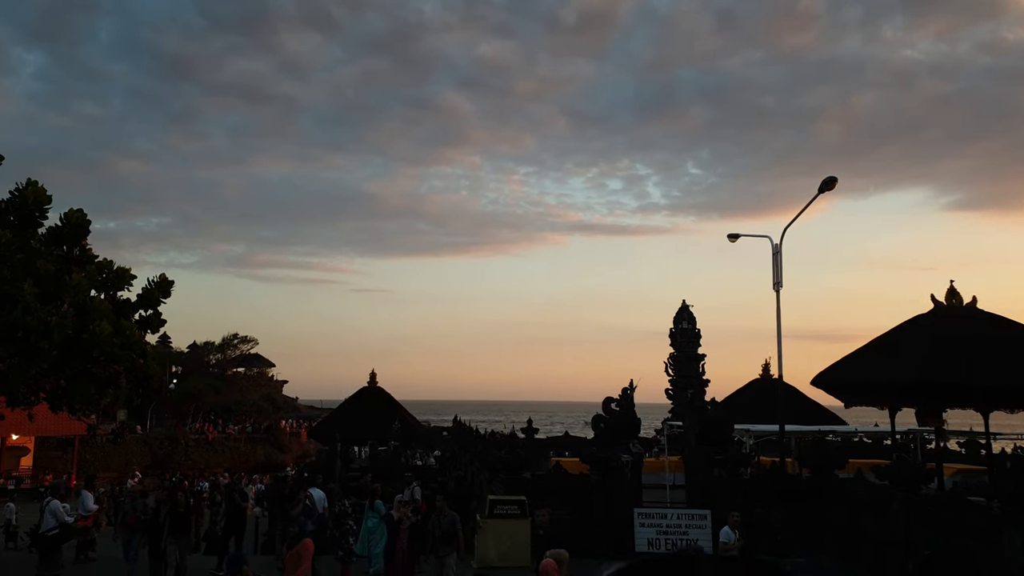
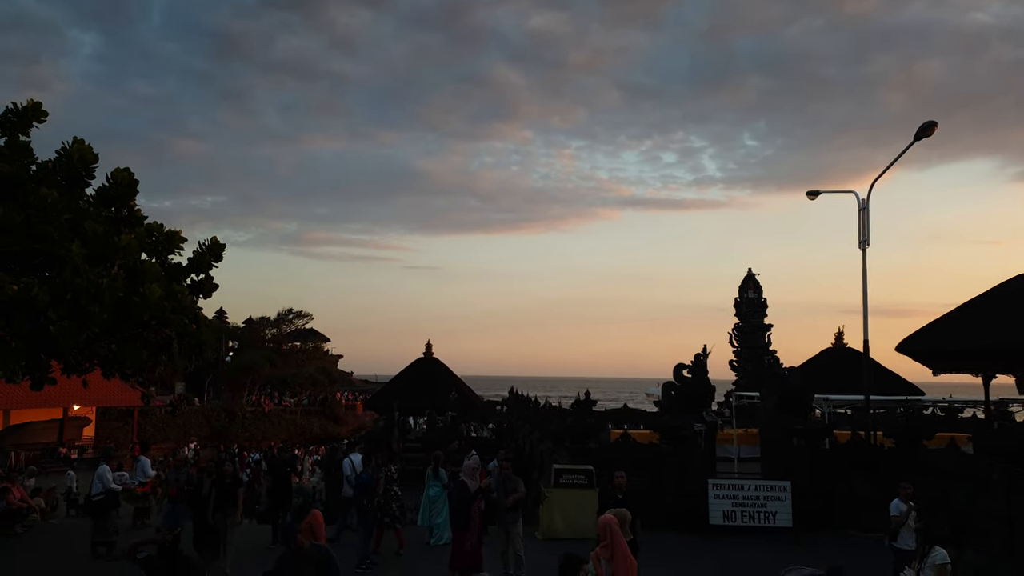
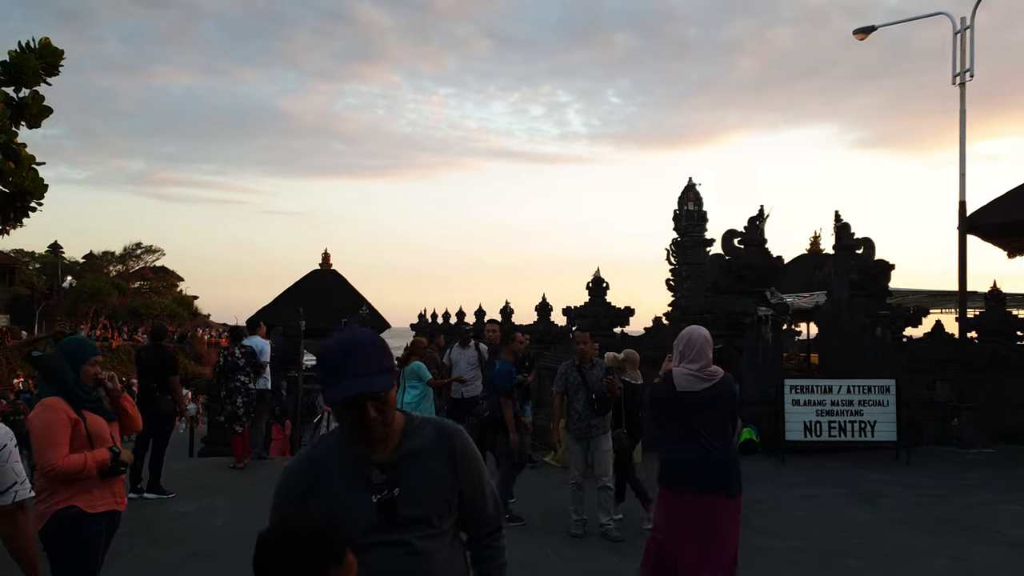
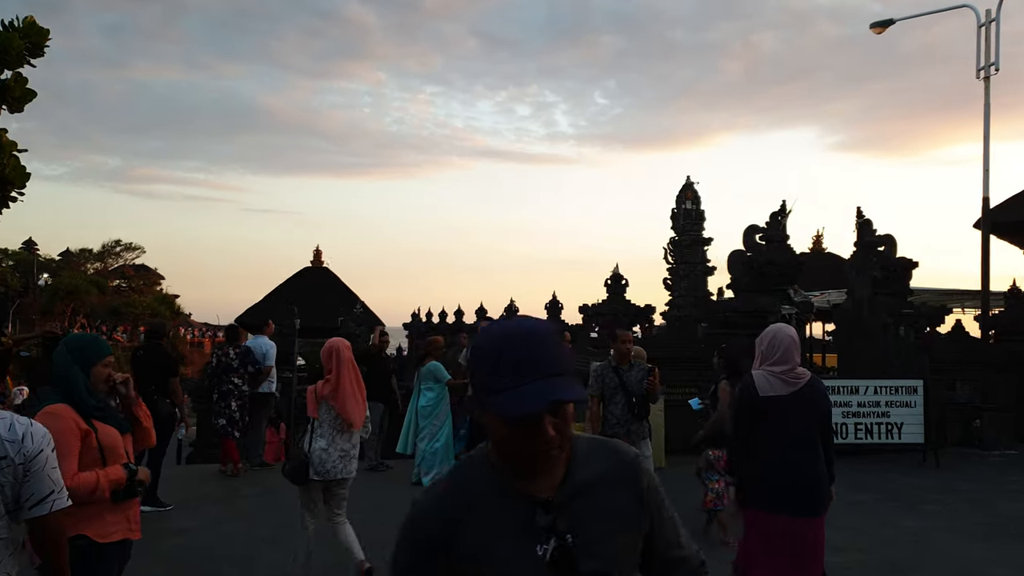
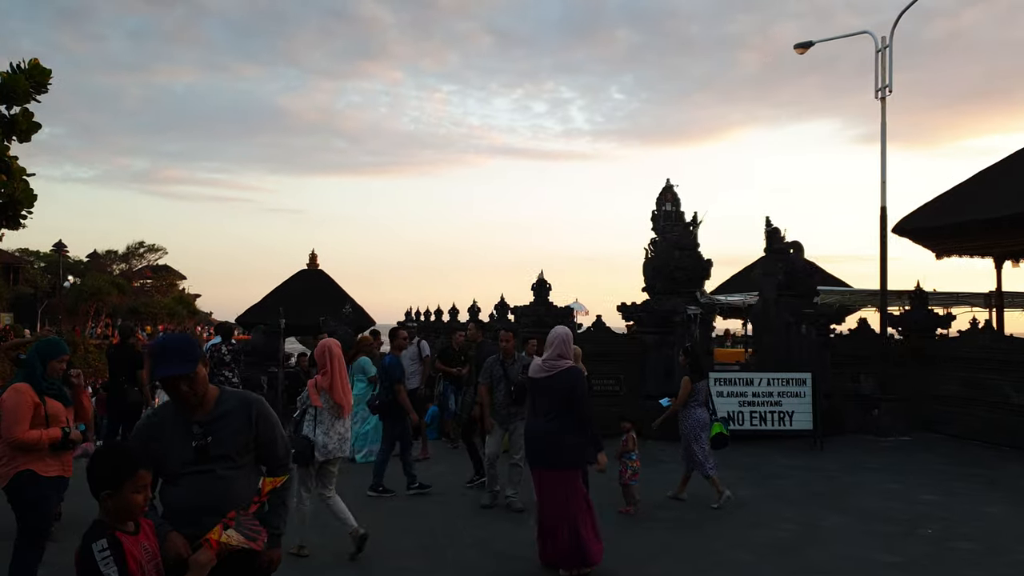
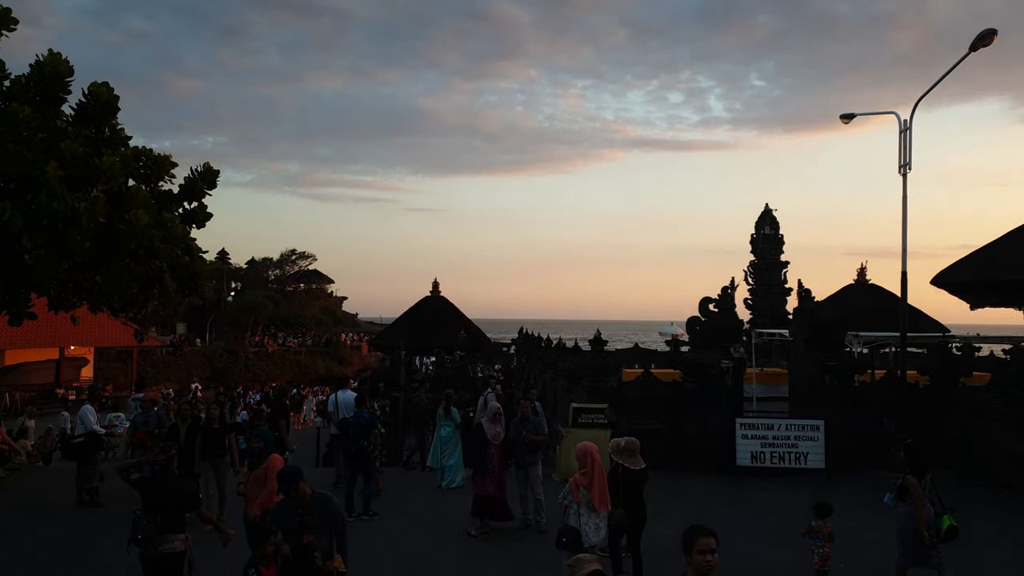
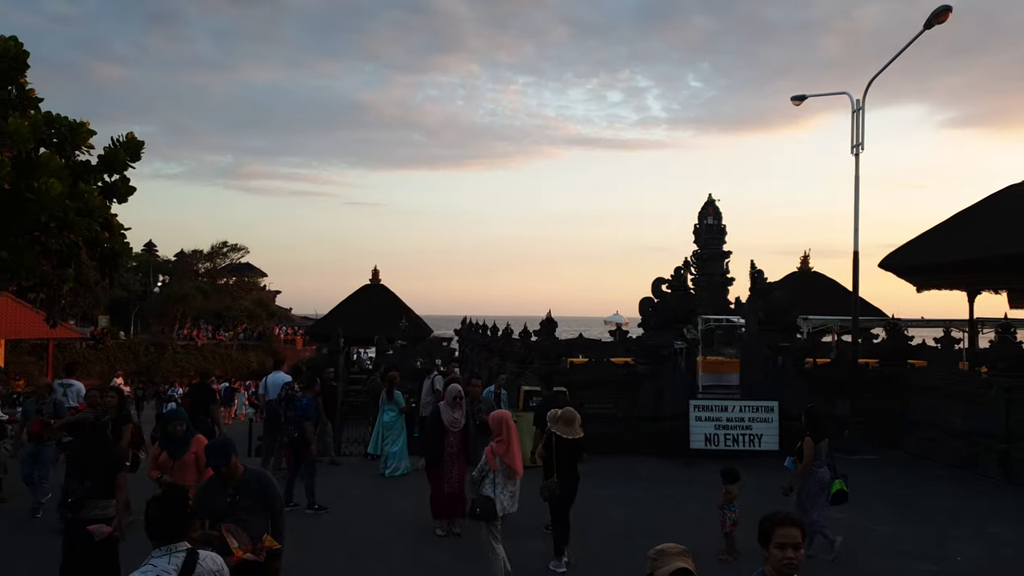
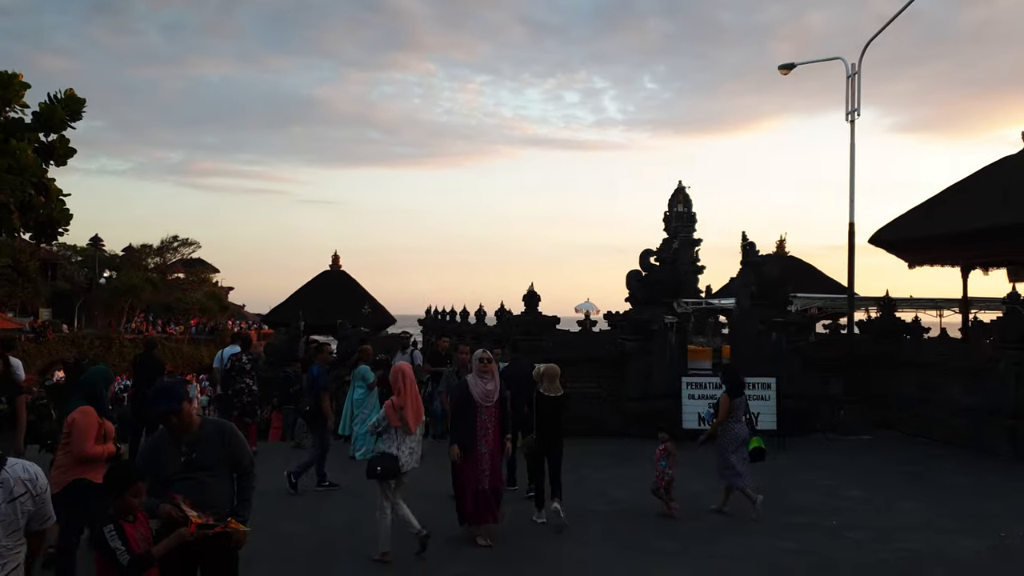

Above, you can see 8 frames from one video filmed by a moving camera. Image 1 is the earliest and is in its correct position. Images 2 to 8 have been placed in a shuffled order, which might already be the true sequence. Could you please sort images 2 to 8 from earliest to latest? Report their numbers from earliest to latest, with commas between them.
2, 6, 7, 8, 5, 3, 4
